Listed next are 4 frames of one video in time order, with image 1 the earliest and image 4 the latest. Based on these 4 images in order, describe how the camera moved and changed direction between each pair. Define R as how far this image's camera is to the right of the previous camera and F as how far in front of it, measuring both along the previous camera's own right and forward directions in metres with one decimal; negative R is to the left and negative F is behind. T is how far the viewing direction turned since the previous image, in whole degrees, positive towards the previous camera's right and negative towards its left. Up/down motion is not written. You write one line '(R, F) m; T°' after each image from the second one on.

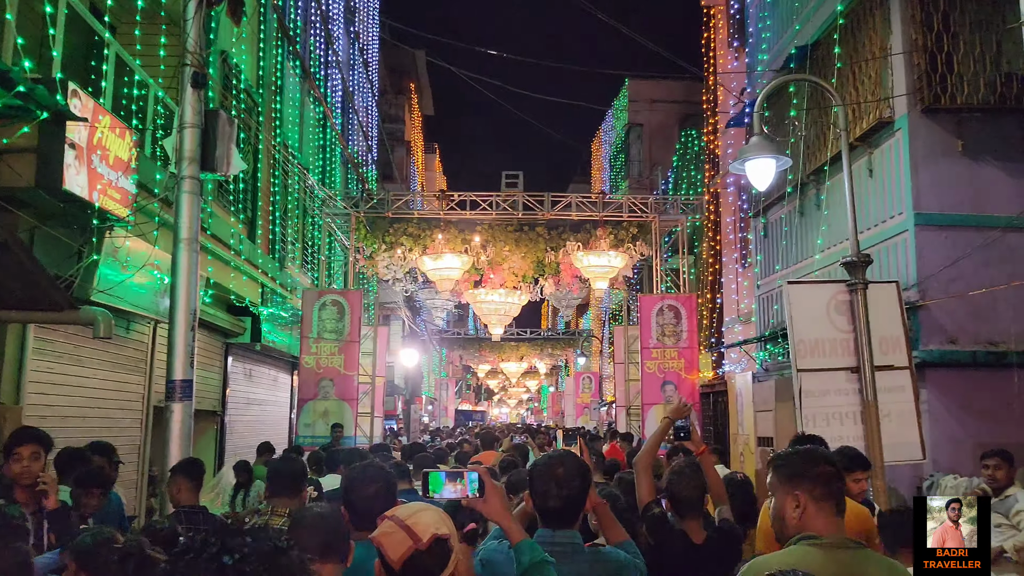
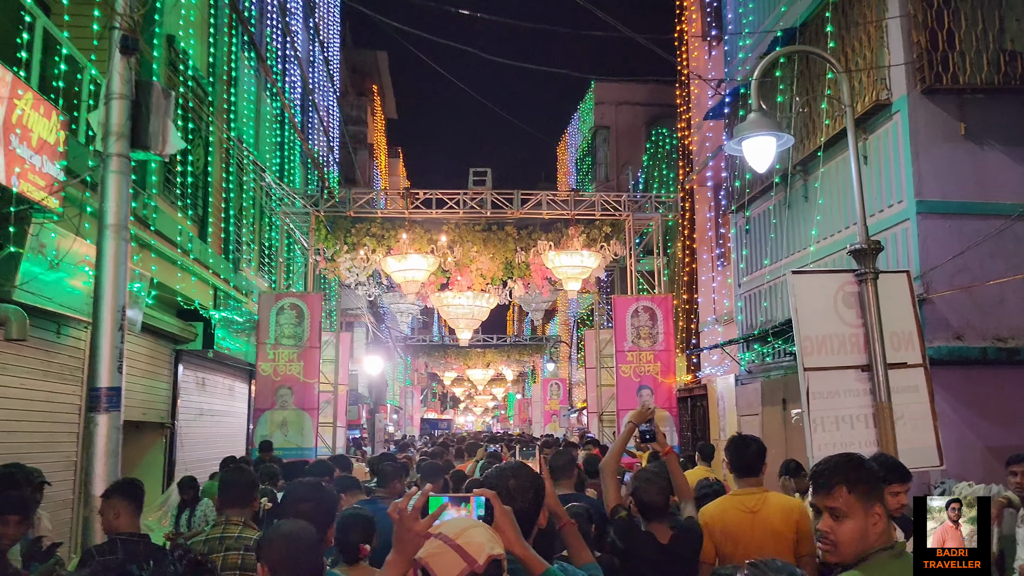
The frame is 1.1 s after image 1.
(-0.1, +0.8) m; +2°
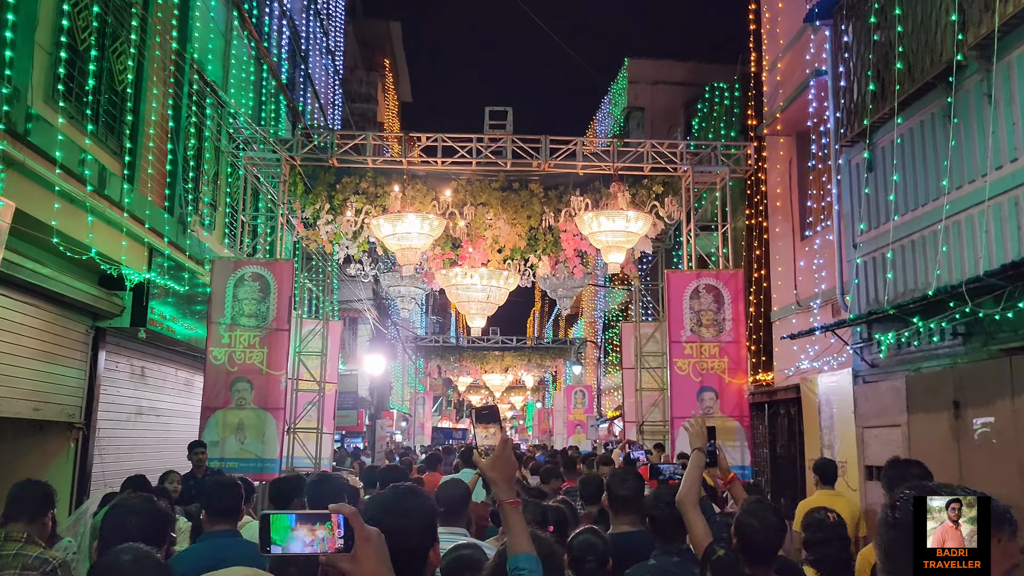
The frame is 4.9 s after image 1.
(-0.1, +3.6) m; -1°
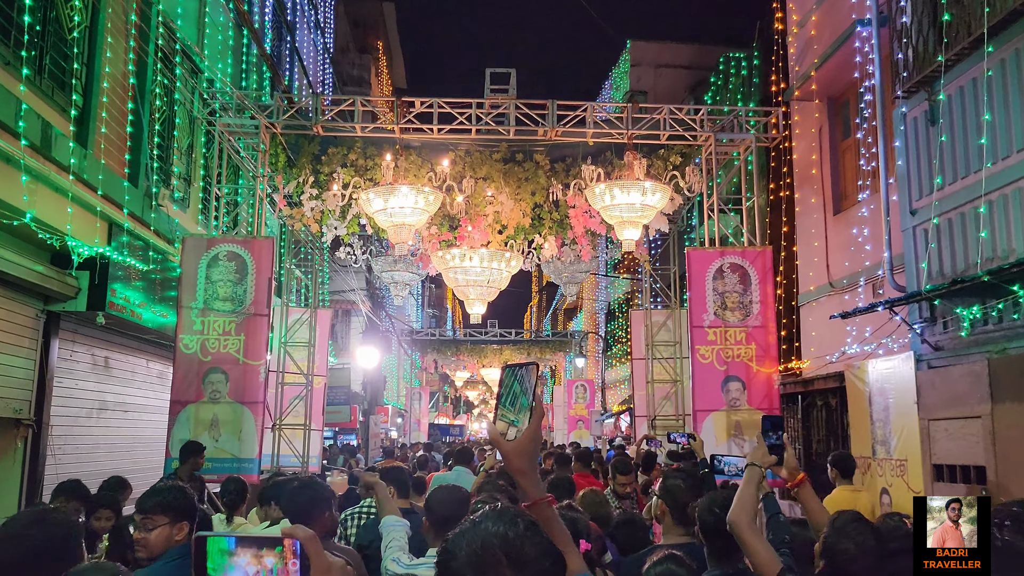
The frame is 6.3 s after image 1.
(-0.1, +1.3) m; 0°
